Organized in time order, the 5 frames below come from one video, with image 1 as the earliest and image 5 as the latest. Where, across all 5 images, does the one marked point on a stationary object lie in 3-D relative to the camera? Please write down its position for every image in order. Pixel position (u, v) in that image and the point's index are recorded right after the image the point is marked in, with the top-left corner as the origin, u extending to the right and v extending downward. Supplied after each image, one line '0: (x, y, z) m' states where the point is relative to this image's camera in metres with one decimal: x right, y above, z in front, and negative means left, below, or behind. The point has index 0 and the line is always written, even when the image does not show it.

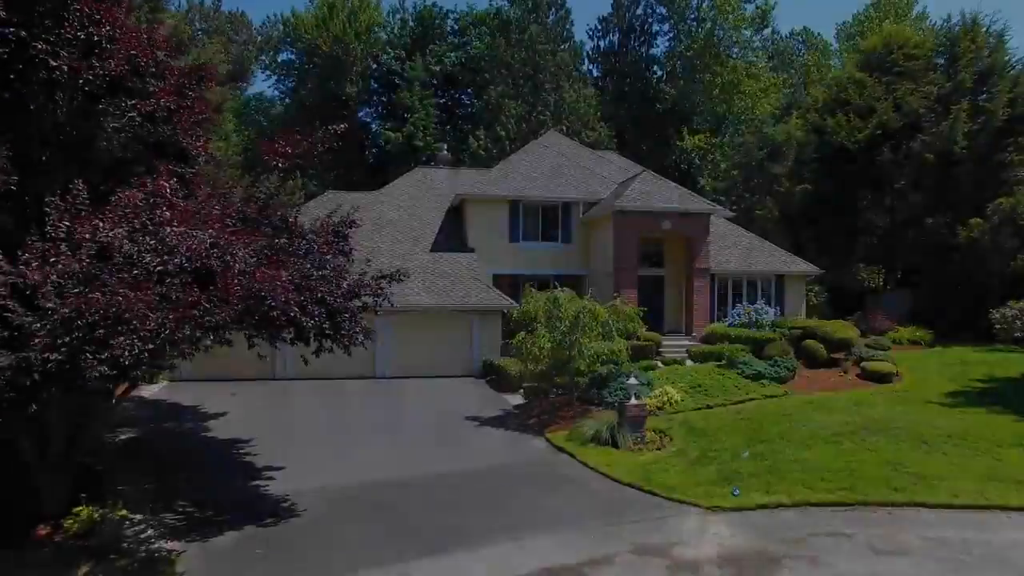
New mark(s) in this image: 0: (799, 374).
0: (+6.8, -2.0, +19.3) m
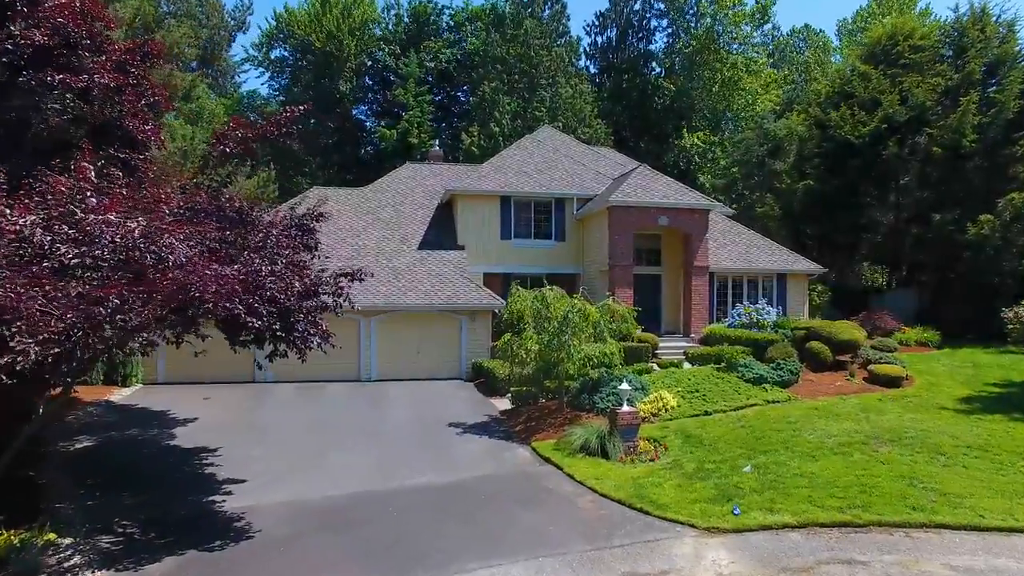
0: (+6.5, -2.0, +18.3) m
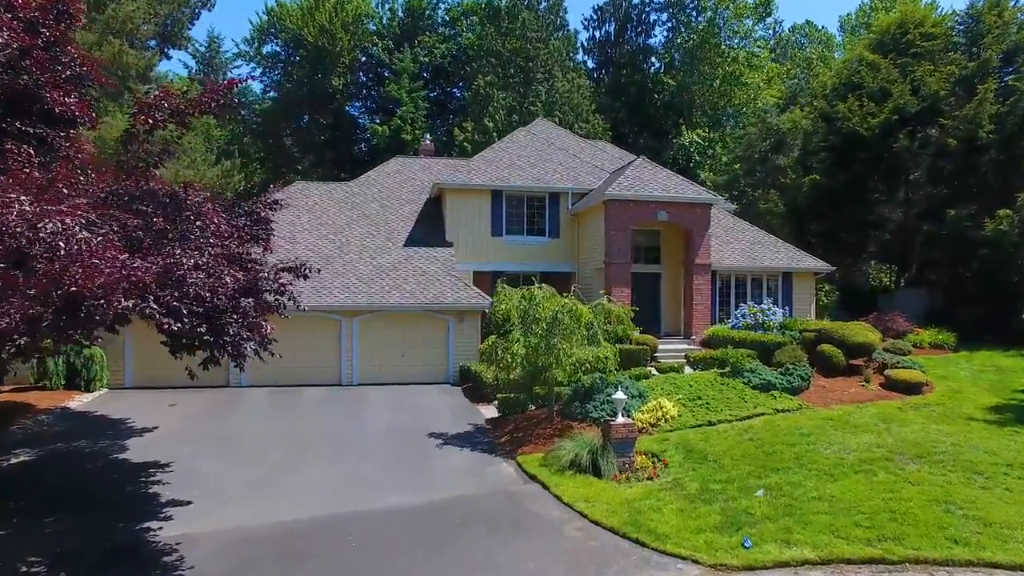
0: (+6.2, -1.9, +16.9) m
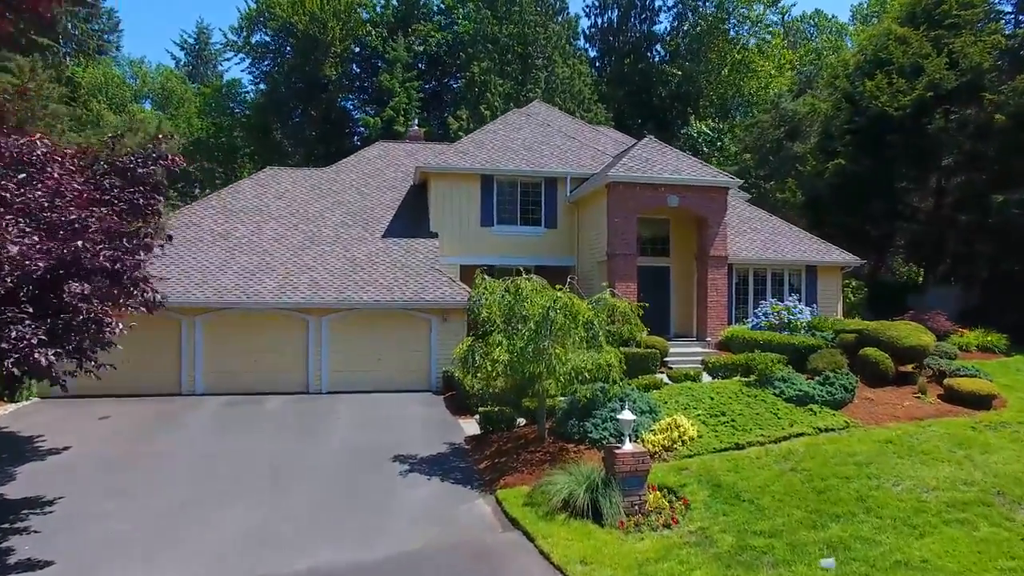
0: (+5.9, -1.8, +14.0) m
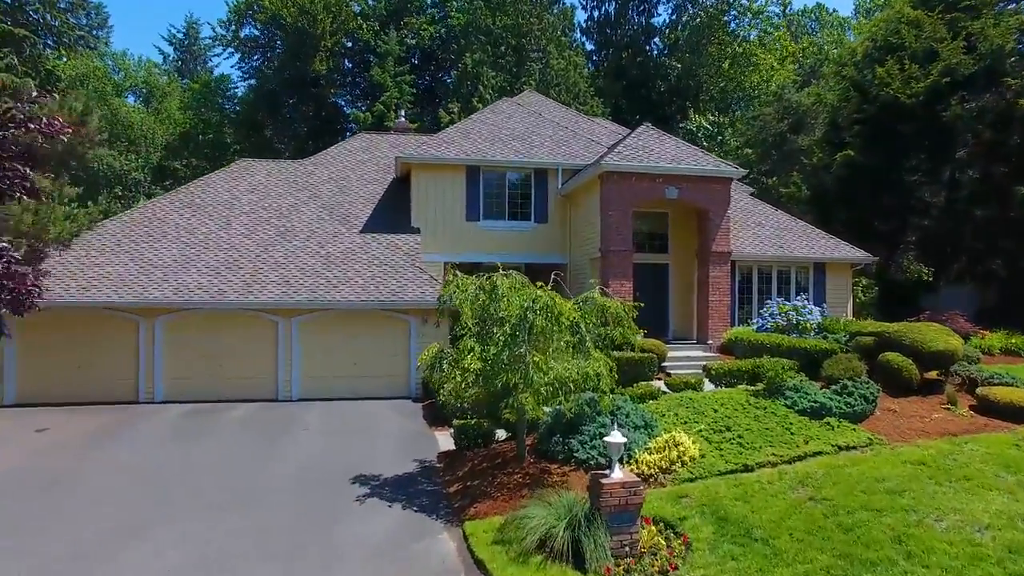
0: (+5.6, -1.8, +12.5) m
